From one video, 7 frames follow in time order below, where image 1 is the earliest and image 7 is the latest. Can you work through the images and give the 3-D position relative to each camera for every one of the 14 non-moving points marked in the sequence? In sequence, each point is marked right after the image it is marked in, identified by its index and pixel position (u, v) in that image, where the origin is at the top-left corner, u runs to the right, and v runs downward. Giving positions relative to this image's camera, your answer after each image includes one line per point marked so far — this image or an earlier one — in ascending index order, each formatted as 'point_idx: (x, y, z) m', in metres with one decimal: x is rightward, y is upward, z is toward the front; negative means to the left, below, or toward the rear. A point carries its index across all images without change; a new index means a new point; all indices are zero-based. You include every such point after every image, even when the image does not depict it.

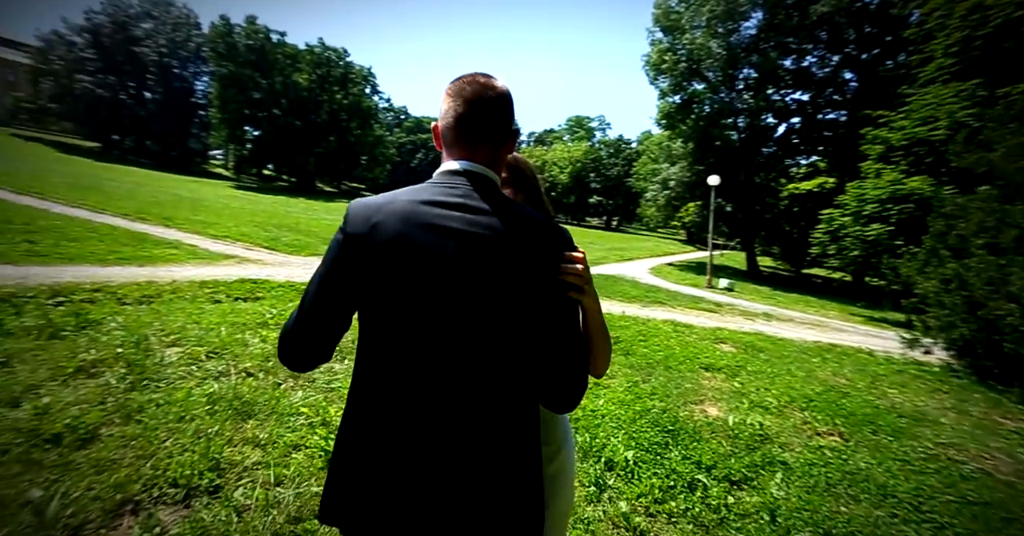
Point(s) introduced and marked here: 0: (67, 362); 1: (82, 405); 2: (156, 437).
0: (-3.6, -0.7, +4.5) m
1: (-3.0, -0.8, +3.7) m
2: (-2.3, -1.0, +3.4) m
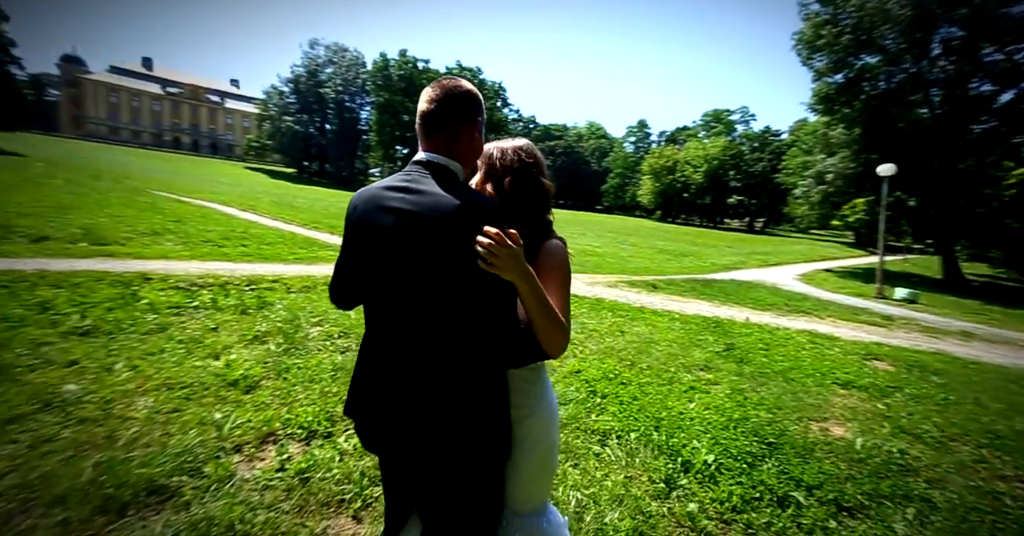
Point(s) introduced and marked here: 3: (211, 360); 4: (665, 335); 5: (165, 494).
0: (-2.8, -0.6, +5.8) m
1: (-2.4, -0.8, +4.9) m
2: (-1.8, -1.0, +4.4) m
3: (-2.7, -0.7, +4.7) m
4: (+3.2, -1.4, +11.0) m
5: (-1.7, -1.1, +2.6) m
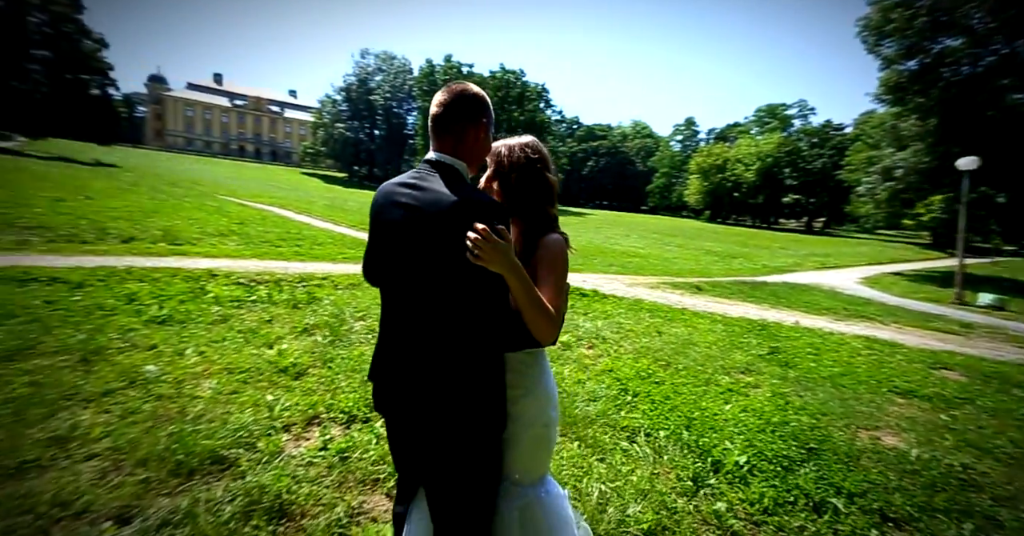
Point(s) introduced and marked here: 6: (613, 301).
0: (-2.5, -0.6, +6.2) m
1: (-2.1, -0.8, +5.3) m
2: (-1.6, -1.0, +4.8) m
3: (-2.4, -0.7, +5.1) m
4: (+4.0, -1.4, +10.9) m
5: (-1.6, -1.1, +3.0) m
6: (+2.4, -0.8, +12.6) m
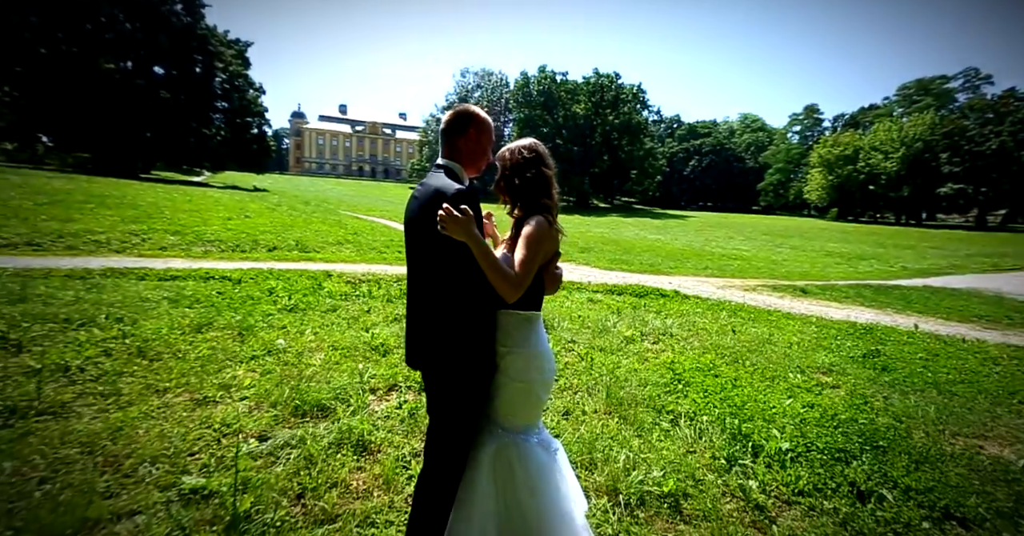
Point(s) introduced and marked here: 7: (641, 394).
0: (-1.6, -0.6, +7.5) m
1: (-1.4, -0.8, +6.5) m
2: (-1.0, -1.0, +5.8) m
3: (-1.8, -0.7, +6.4) m
4: (+5.6, -1.4, +10.7) m
5: (-1.4, -1.1, +4.1) m
6: (+4.4, -0.8, +12.8) m
7: (+1.5, -1.5, +6.1) m
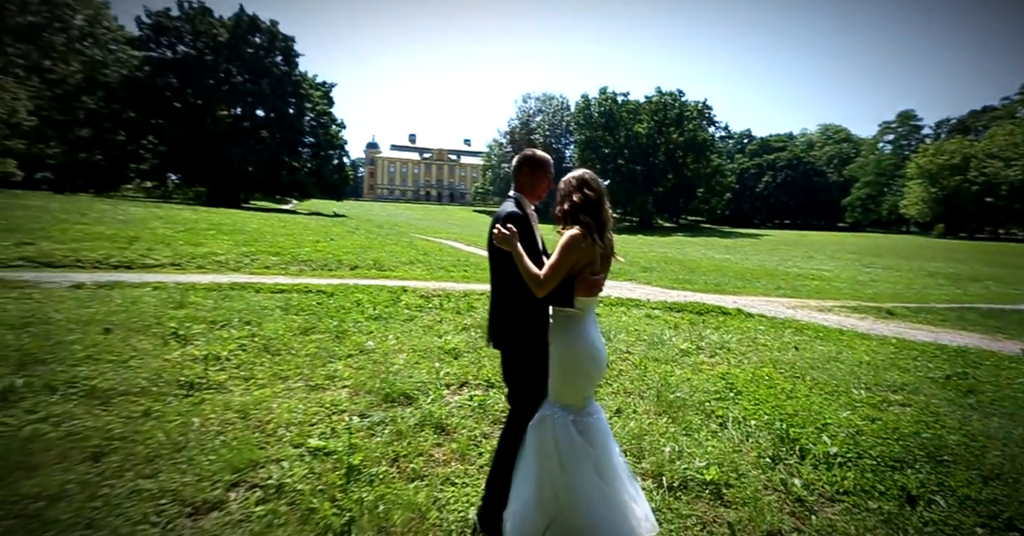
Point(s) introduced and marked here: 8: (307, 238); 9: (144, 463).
0: (-0.7, -0.8, +8.3) m
1: (-0.7, -1.0, +7.3) m
2: (-0.3, -1.1, +6.6) m
3: (-1.0, -0.9, +7.2) m
4: (+6.8, -1.7, +10.6) m
5: (-0.9, -1.2, +4.9) m
6: (+5.9, -1.2, +12.8) m
7: (+2.2, -1.6, +6.5) m
8: (-6.3, +0.9, +16.3) m
9: (-2.2, -1.2, +3.1) m
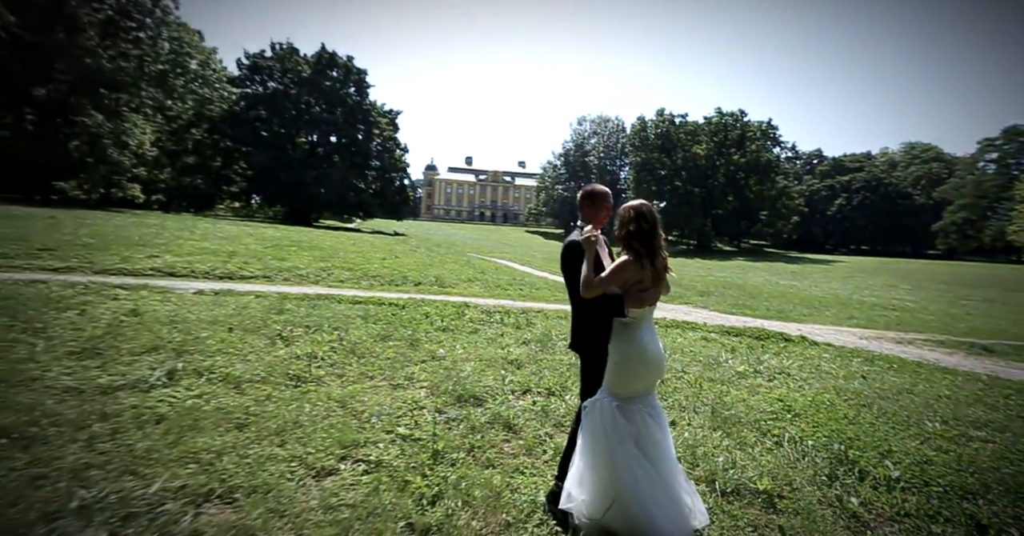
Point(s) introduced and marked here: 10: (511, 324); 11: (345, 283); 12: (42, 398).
0: (+0.2, -1.1, +8.7) m
1: (+0.2, -1.2, +7.8) m
2: (+0.4, -1.3, +7.0) m
3: (-0.2, -1.1, +7.7) m
4: (+7.9, -2.2, +10.3) m
5: (-0.3, -1.4, +5.4) m
6: (+7.2, -1.8, +12.6) m
7: (+2.9, -1.9, +6.7) m
8: (-4.5, +0.4, +17.4) m
9: (-1.7, -1.2, +3.8) m
10: (-0.1, -1.0, +9.3) m
11: (-3.9, -0.4, +12.4) m
12: (-3.3, -0.9, +3.8) m
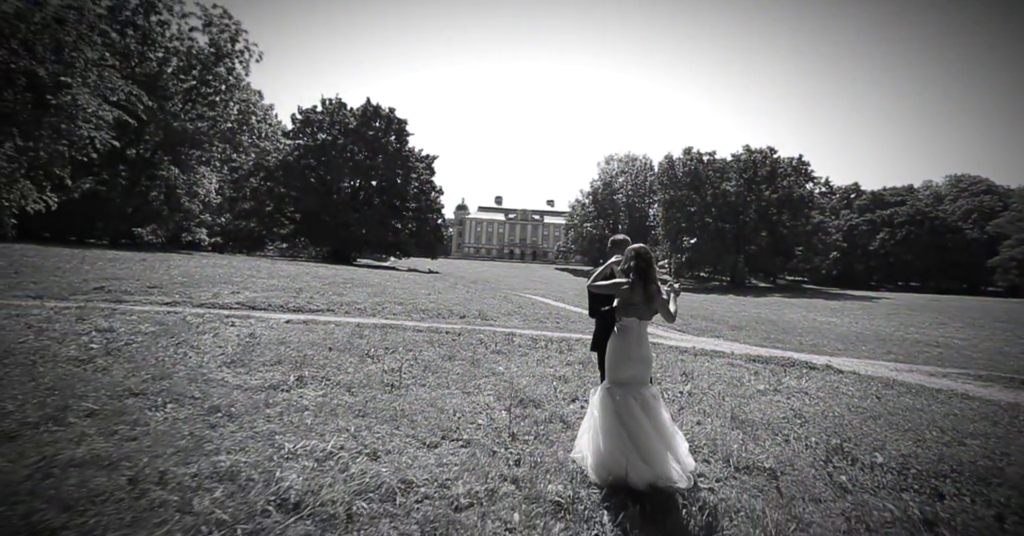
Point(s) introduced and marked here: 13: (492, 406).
0: (+1.0, -1.7, +9.9) m
1: (+0.9, -1.7, +8.9) m
2: (+1.1, -1.8, +8.1) m
3: (+0.6, -1.7, +8.8) m
4: (+8.8, -2.8, +11.0) m
5: (+0.3, -1.7, +6.6) m
6: (+8.2, -2.6, +13.3) m
7: (+3.6, -2.3, +7.7) m
8: (-3.2, -0.8, +18.8) m
9: (-1.2, -1.5, +5.0) m
10: (+0.7, -1.6, +10.5) m
11: (-2.9, -1.2, +13.8) m
12: (-2.8, -1.2, +5.2) m
13: (-0.2, -1.6, +6.1) m
